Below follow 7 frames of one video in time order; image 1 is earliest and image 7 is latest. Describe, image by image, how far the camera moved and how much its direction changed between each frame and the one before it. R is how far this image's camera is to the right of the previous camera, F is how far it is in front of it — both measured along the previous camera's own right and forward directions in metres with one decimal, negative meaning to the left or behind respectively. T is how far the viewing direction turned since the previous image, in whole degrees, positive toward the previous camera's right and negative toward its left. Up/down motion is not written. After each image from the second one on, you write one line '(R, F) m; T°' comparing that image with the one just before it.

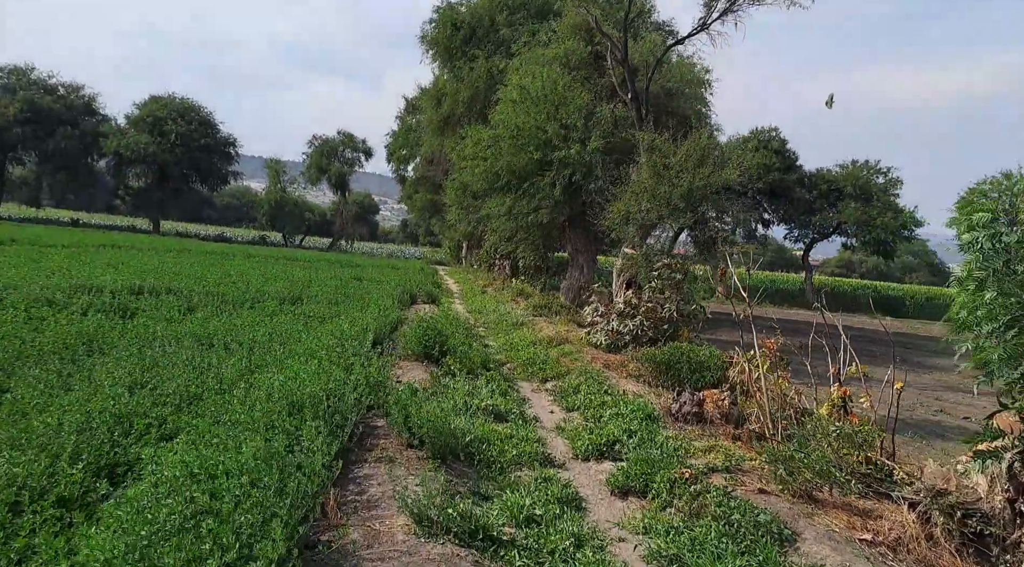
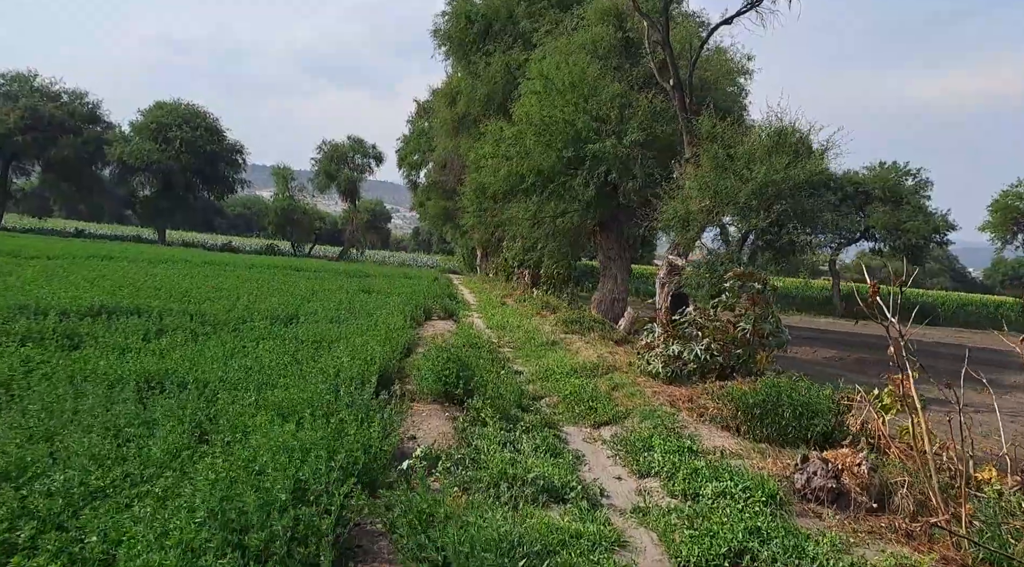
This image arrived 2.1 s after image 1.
(-0.4, +3.0) m; -1°
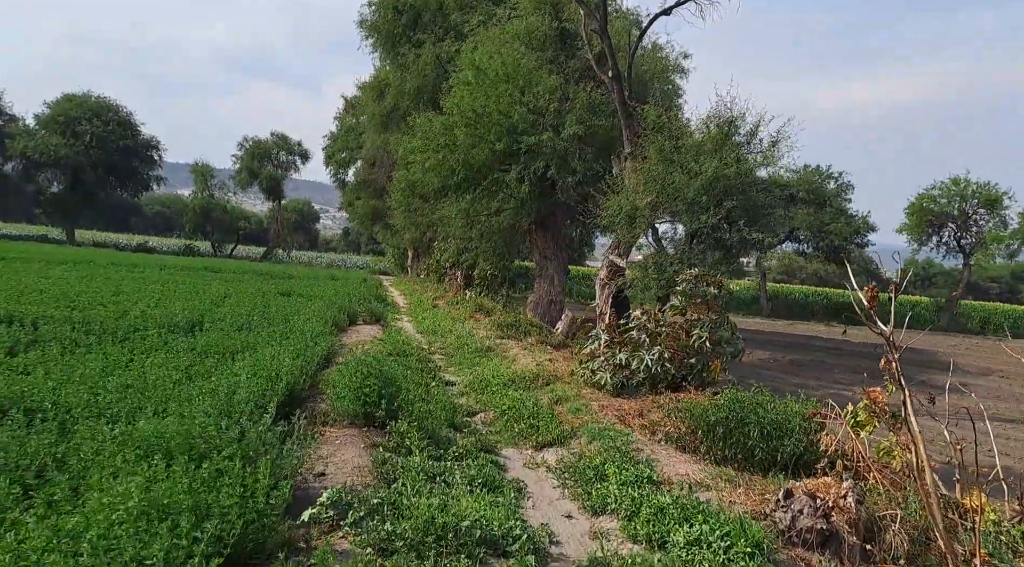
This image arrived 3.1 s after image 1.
(0.0, +1.3) m; +4°
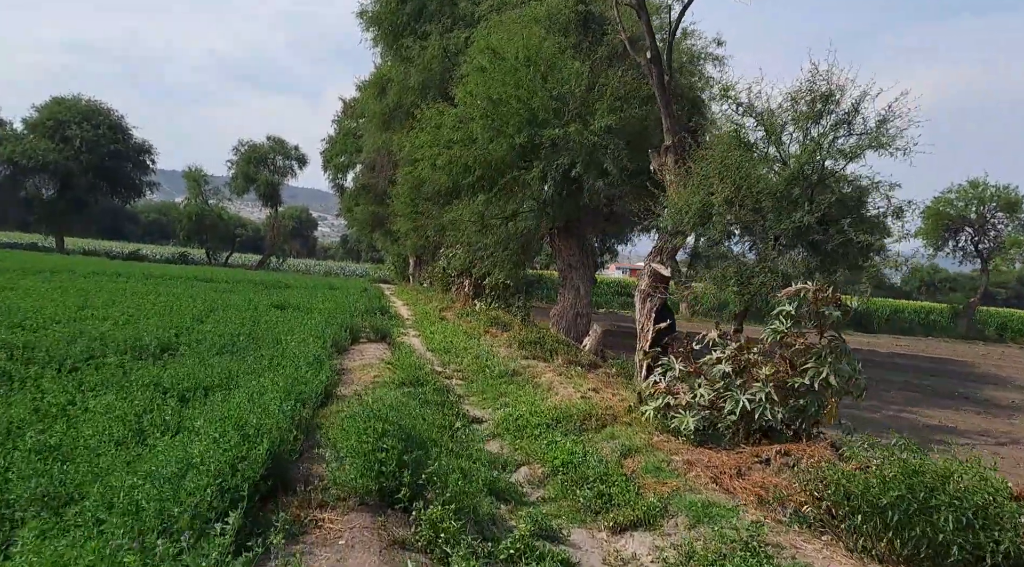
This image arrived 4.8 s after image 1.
(-0.5, +2.6) m; 0°
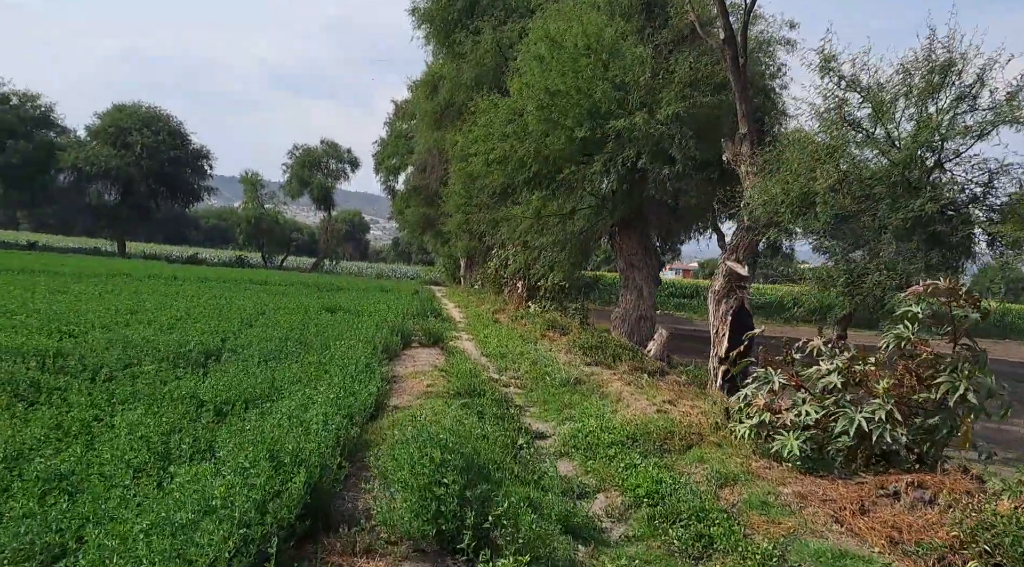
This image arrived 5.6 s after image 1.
(-0.2, +1.2) m; -3°
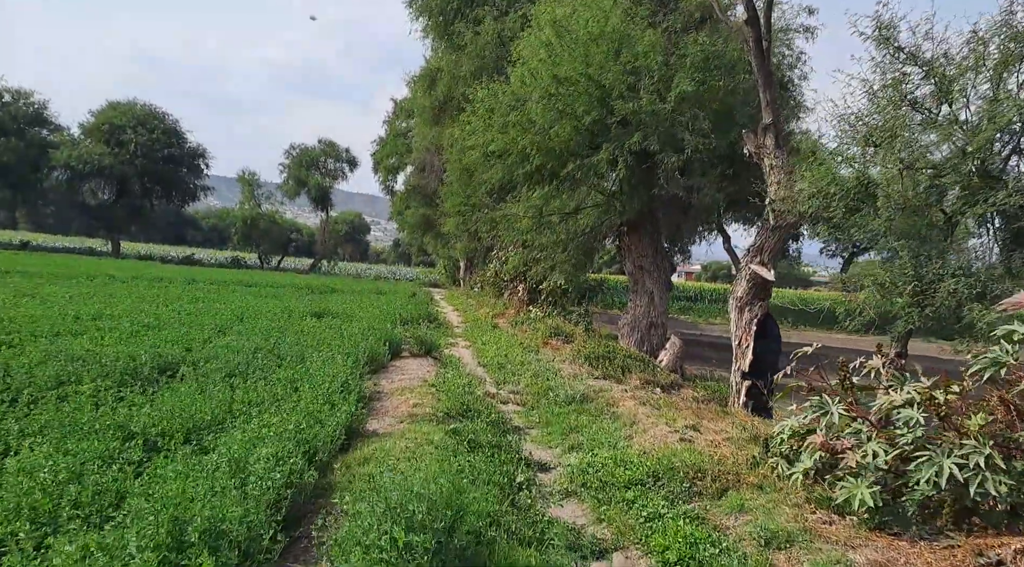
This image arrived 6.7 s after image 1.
(0.0, +1.6) m; 0°
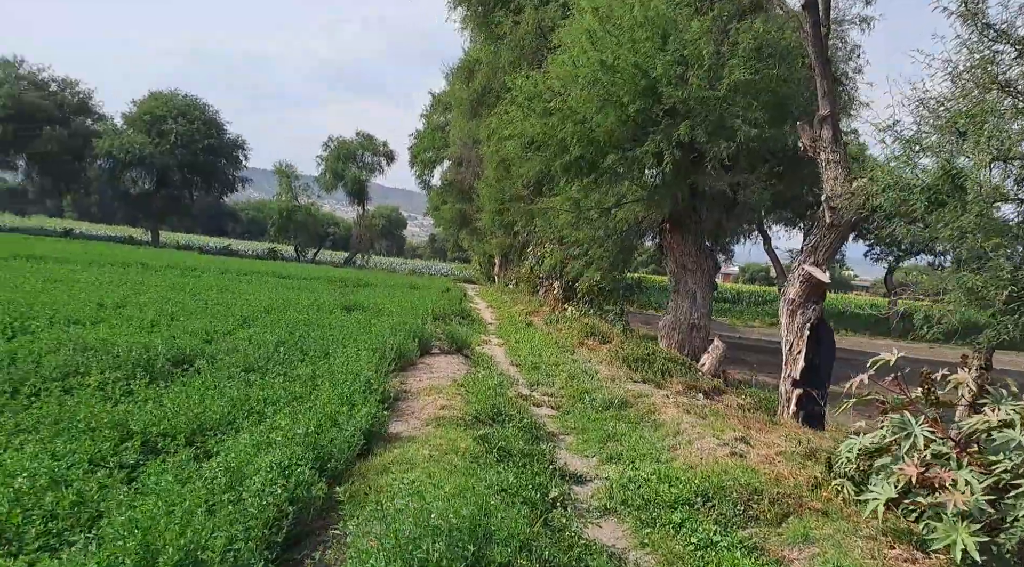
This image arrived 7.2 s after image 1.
(0.0, +0.7) m; -2°
